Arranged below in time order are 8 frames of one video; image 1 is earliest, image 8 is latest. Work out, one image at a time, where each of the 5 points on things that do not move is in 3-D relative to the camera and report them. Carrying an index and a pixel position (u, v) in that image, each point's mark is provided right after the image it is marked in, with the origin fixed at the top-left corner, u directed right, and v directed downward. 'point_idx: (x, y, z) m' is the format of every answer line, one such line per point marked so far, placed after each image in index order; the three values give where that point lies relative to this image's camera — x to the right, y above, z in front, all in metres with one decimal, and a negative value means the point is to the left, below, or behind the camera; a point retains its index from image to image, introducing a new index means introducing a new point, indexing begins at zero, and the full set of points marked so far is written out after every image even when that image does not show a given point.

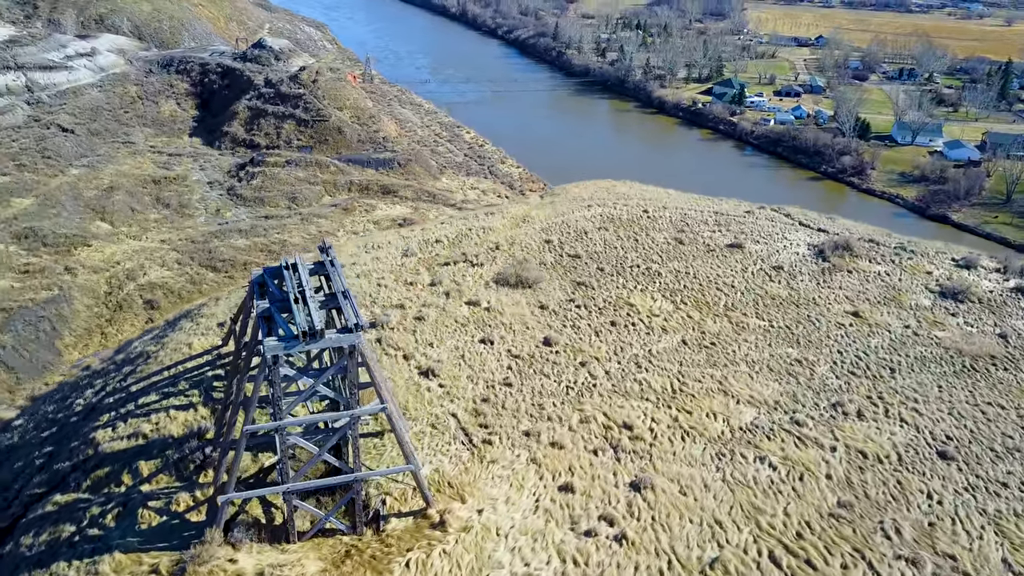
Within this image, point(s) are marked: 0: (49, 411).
0: (-8.1, -2.1, +14.1) m
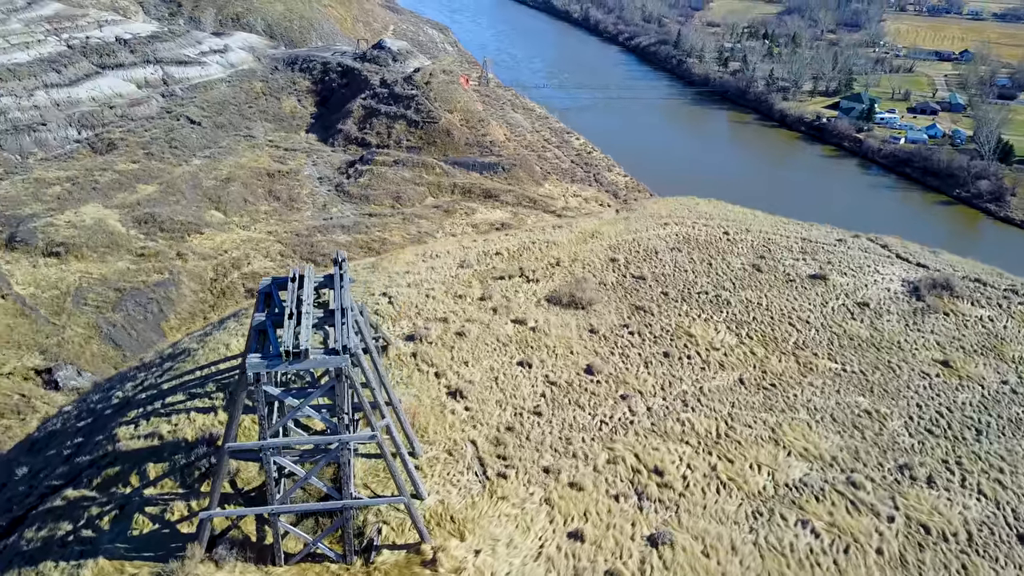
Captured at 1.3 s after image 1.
0: (-7.4, -2.0, +14.5) m
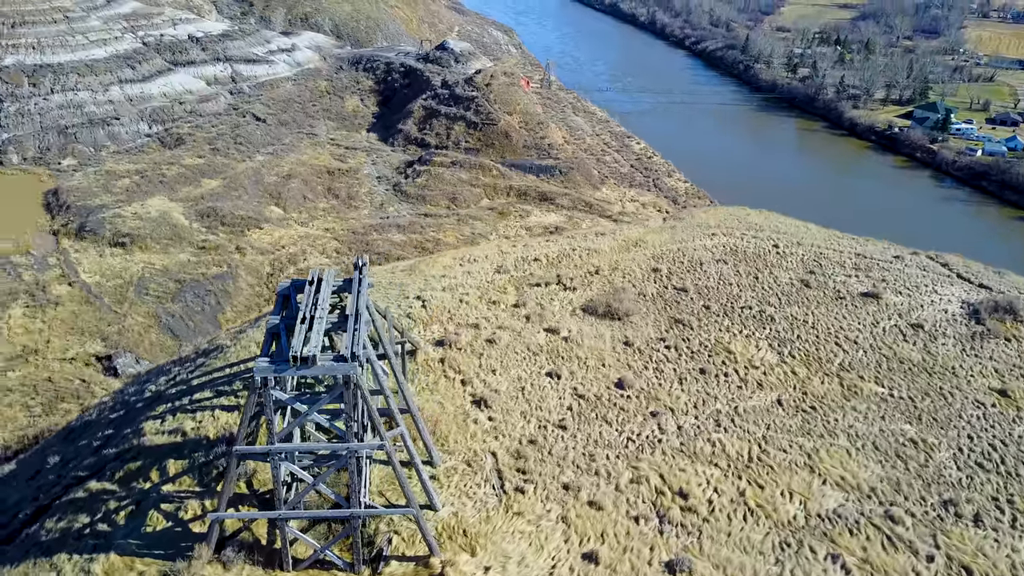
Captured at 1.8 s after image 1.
0: (-6.9, -1.9, +14.7) m
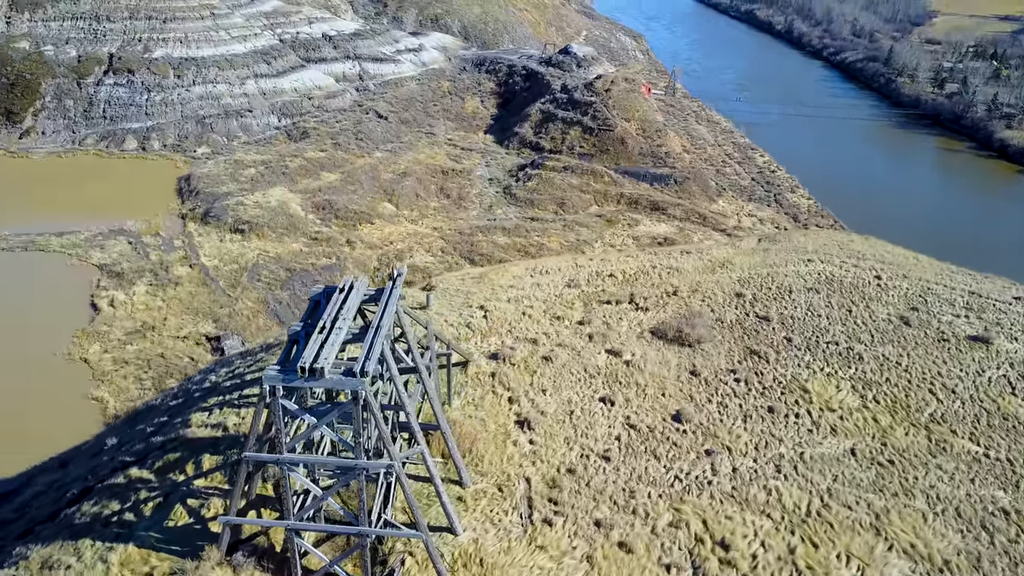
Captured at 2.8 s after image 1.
0: (-5.9, -1.7, +15.1) m
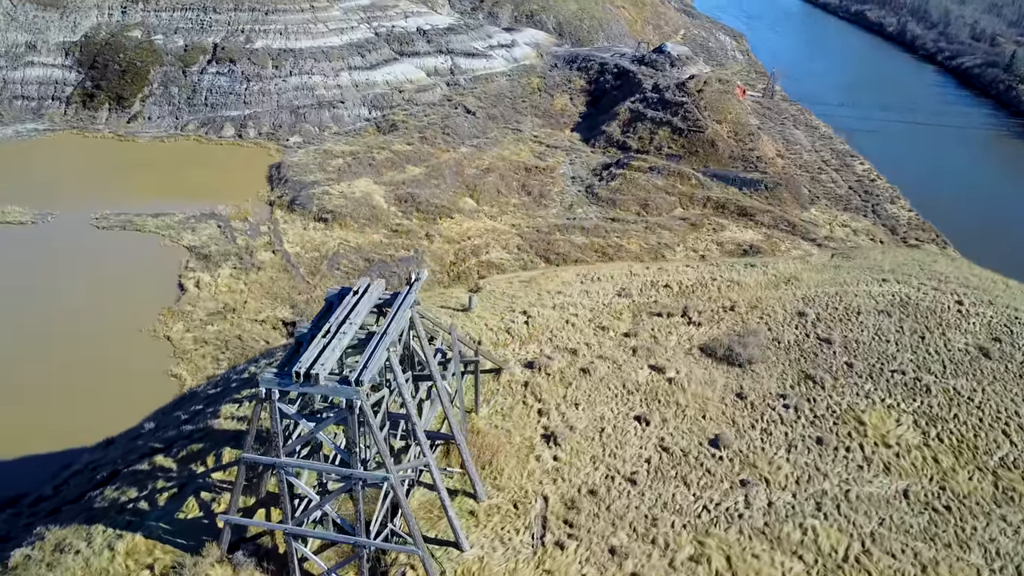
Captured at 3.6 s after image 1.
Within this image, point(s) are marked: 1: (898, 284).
0: (-5.2, -1.5, +15.3) m
1: (+8.6, +0.1, +18.0) m
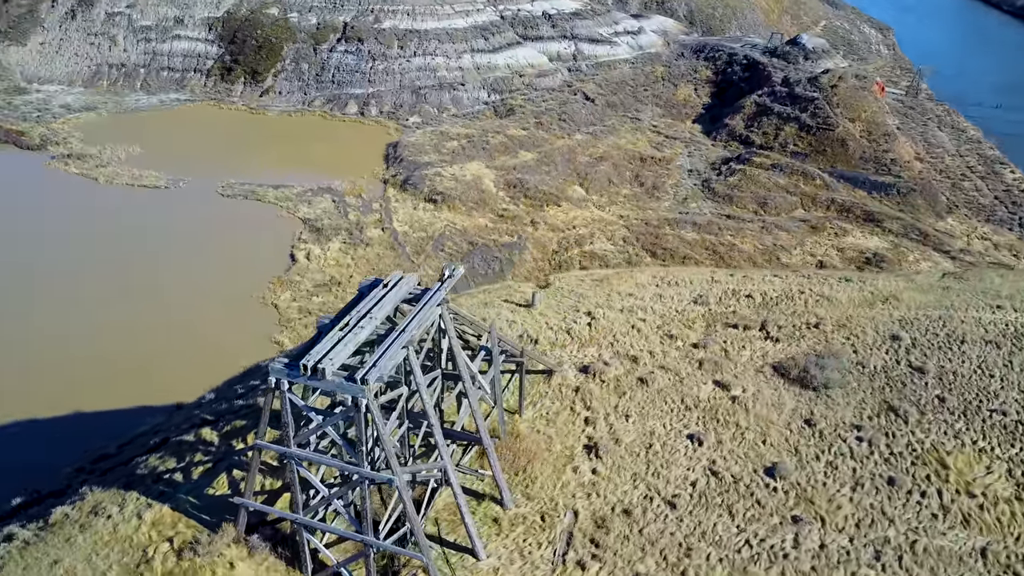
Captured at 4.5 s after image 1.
0: (-4.0, -1.1, +15.5) m
1: (+10.1, -0.5, +16.2) m
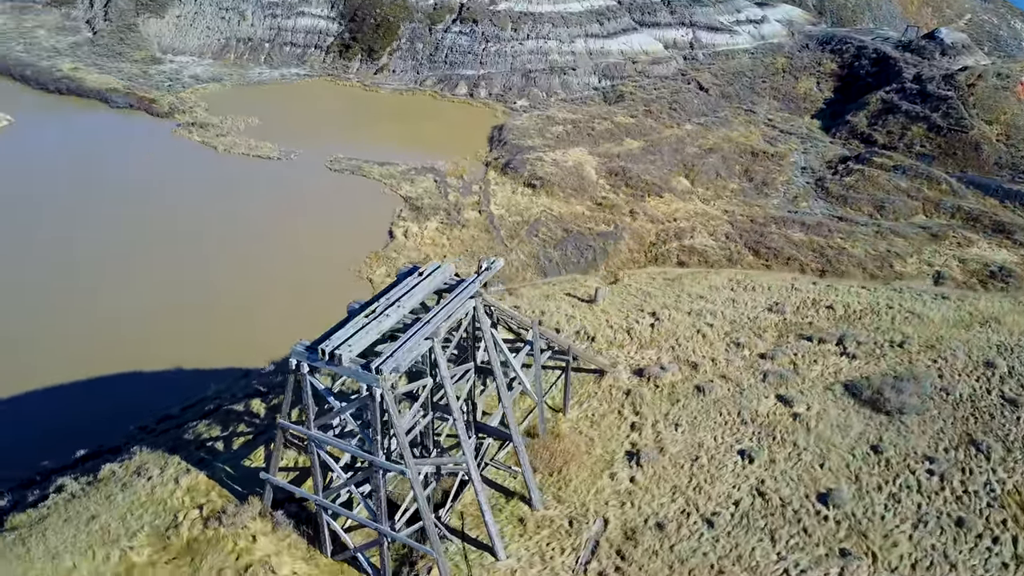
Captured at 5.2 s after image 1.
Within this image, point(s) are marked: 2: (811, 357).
0: (-2.8, -0.7, +15.7) m
1: (+11.2, -1.0, +14.6) m
2: (+5.0, -1.2, +13.5) m
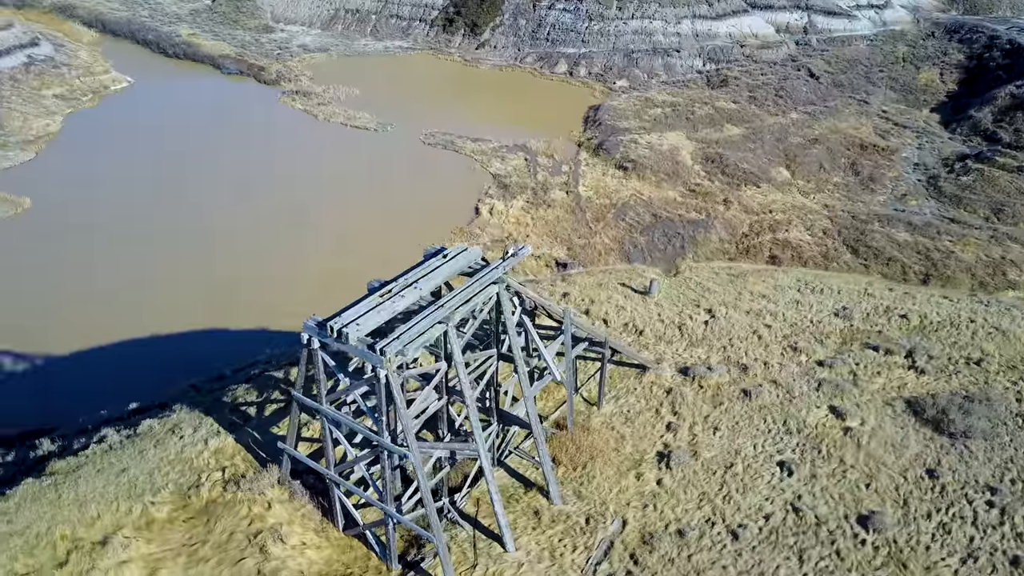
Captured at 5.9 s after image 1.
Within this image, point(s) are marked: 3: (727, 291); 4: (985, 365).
0: (-1.8, -0.3, +15.7) m
1: (+12.0, -1.5, +13.0) m
2: (+5.7, -1.3, +12.7) m
3: (+3.8, -0.1, +14.5) m
4: (+7.5, -1.2, +12.9) m
